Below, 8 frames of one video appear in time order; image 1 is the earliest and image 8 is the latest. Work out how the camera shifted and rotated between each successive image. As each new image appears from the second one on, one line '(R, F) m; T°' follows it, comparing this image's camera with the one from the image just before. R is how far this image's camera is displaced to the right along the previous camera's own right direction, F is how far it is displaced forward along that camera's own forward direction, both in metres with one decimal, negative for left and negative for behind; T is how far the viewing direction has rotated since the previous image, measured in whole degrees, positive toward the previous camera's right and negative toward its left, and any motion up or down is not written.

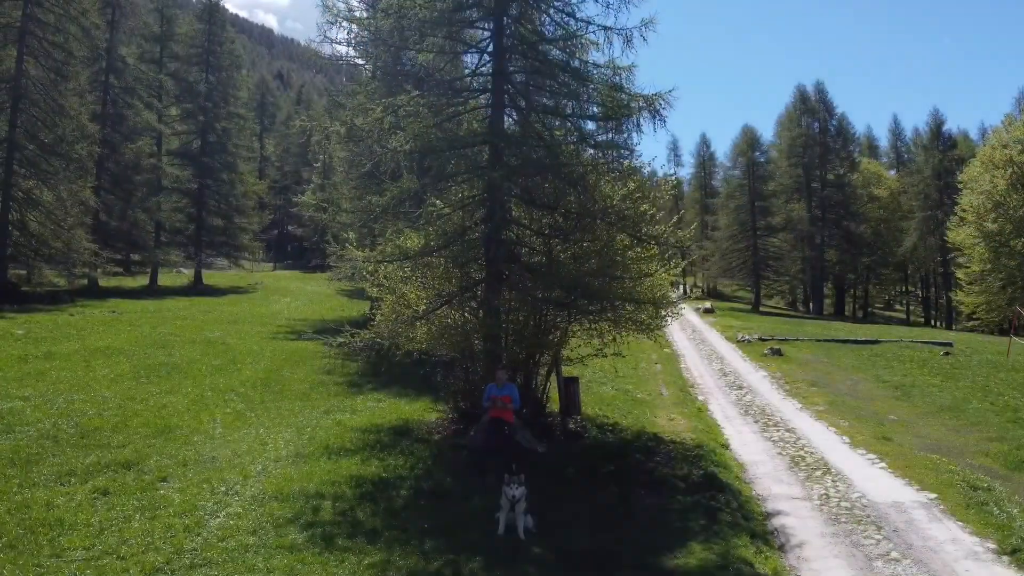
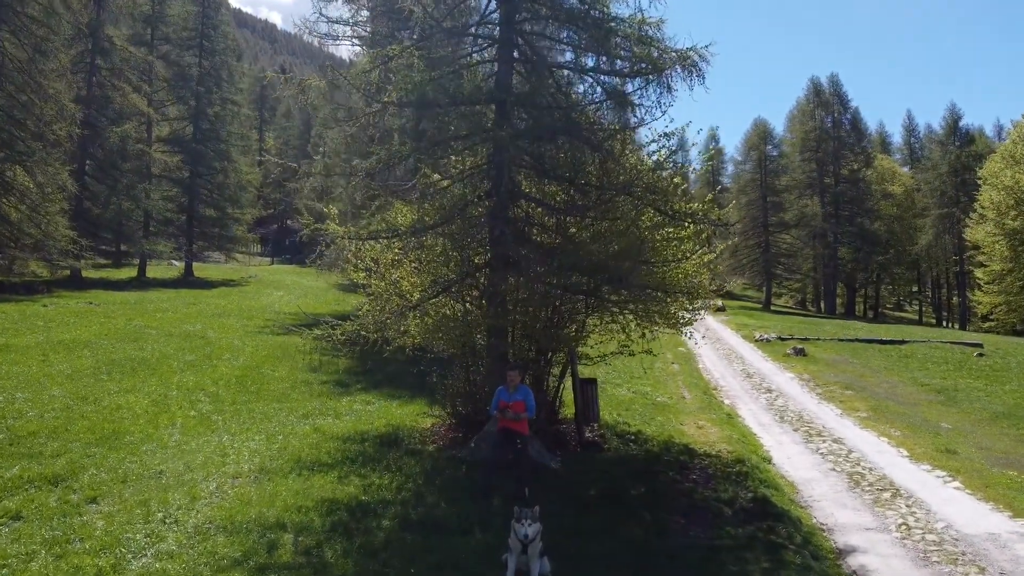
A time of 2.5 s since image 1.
(-0.1, +2.0) m; 0°
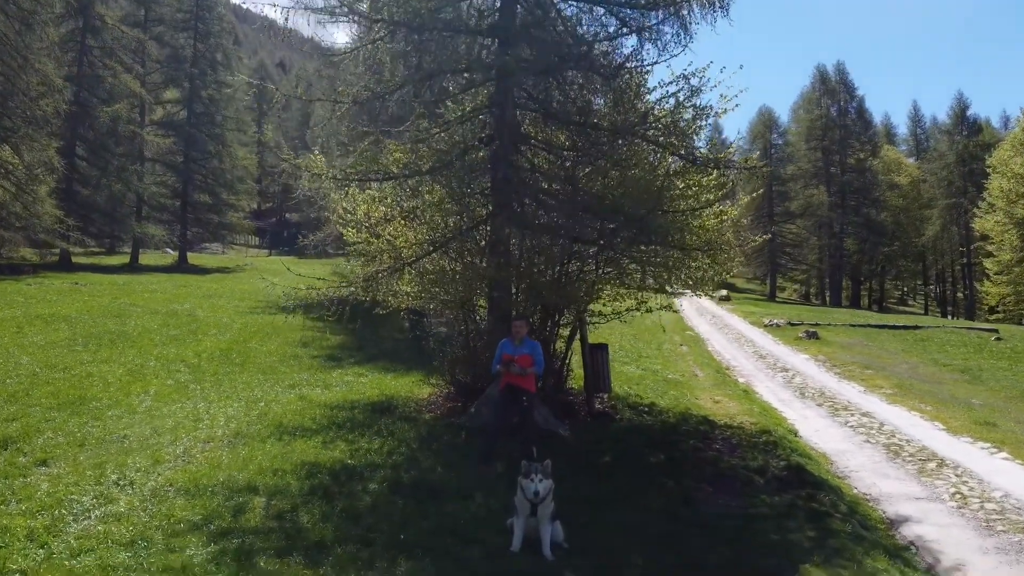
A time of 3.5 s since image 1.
(0.0, +1.0) m; 0°
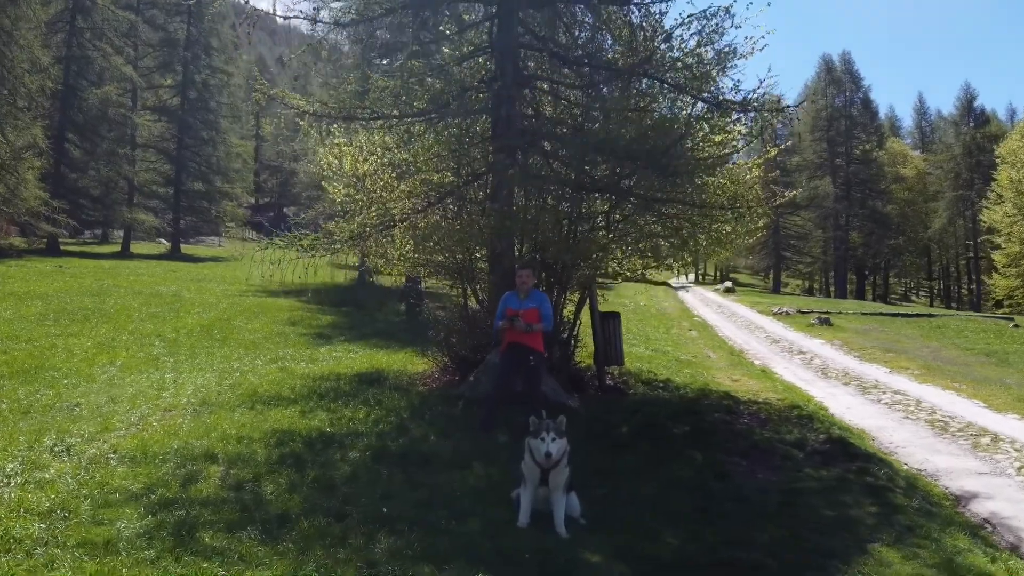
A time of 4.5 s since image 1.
(0.0, +1.0) m; 0°
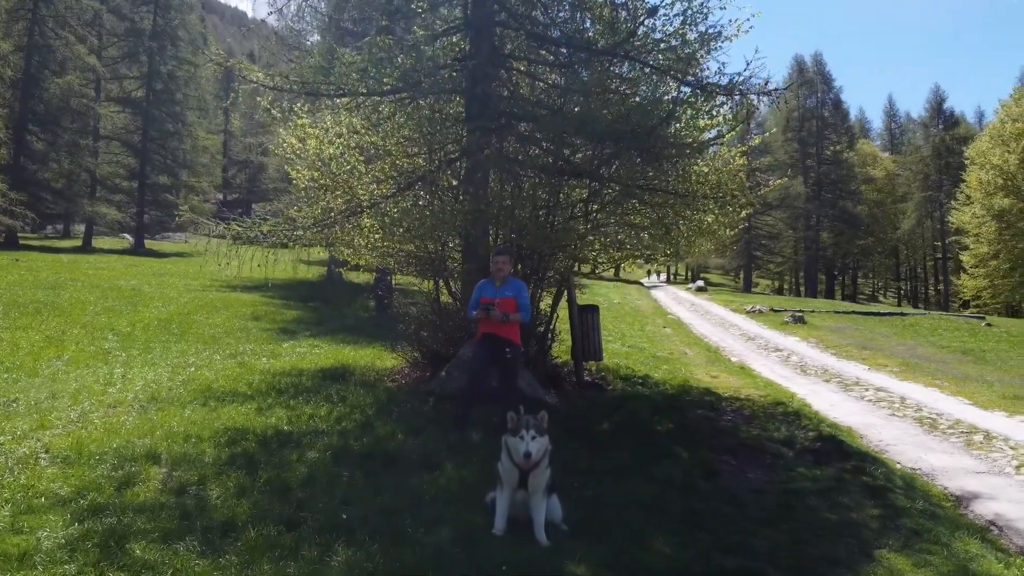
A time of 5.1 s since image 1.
(0.0, +0.5) m; +2°
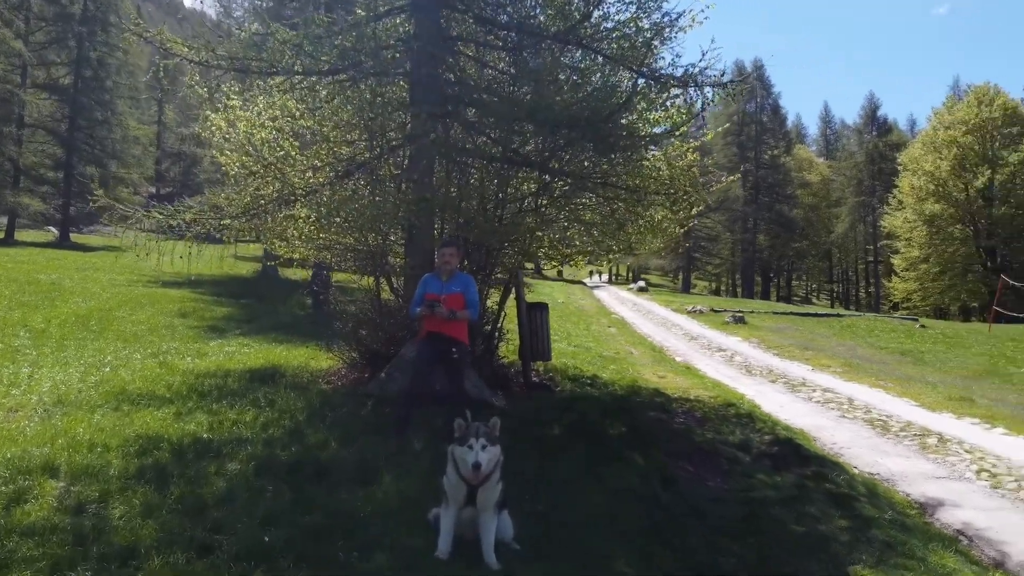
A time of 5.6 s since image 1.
(0.0, +0.4) m; +4°
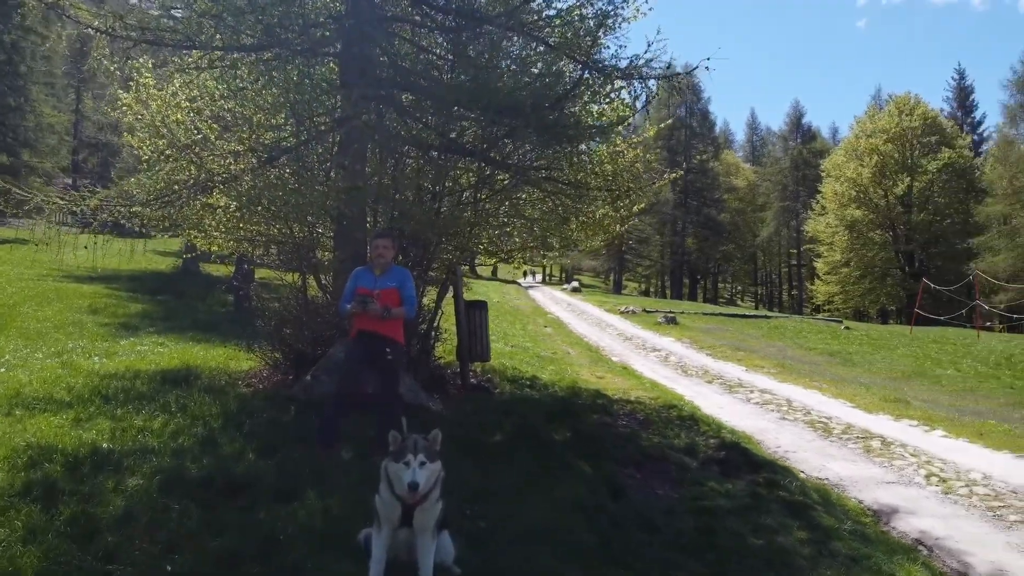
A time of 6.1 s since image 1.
(-0.1, +0.4) m; +5°
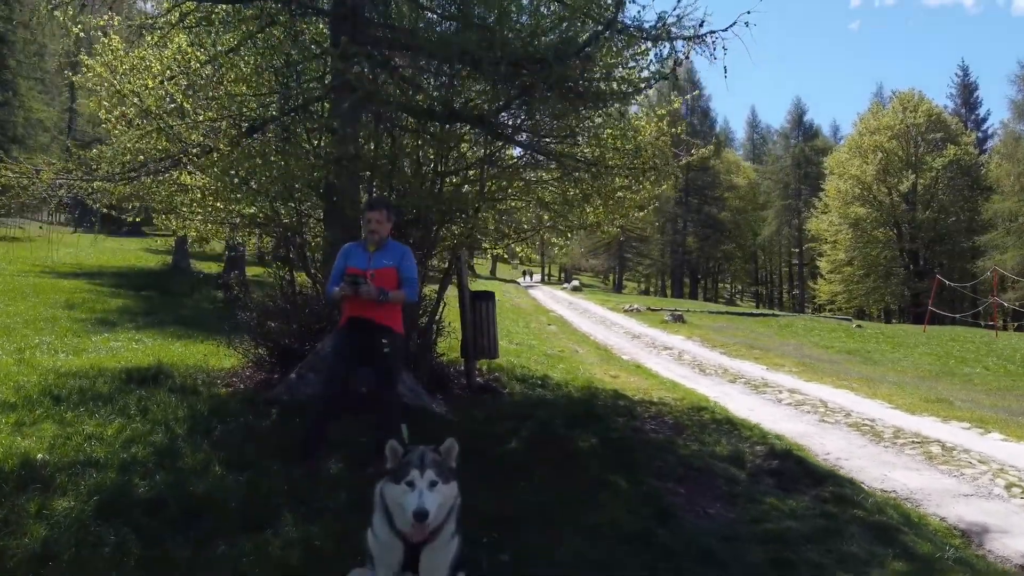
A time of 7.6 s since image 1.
(-0.1, +0.9) m; 0°
